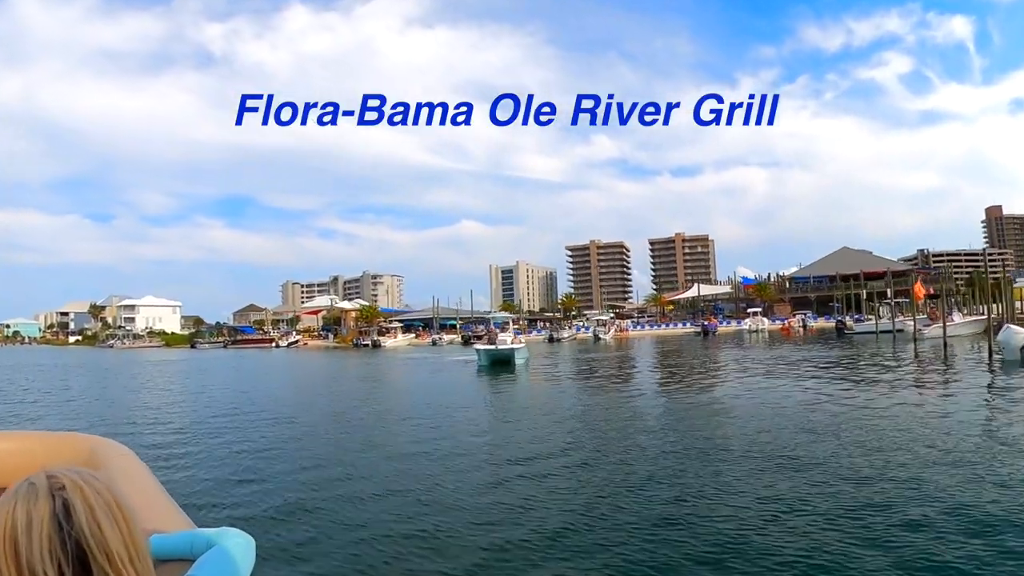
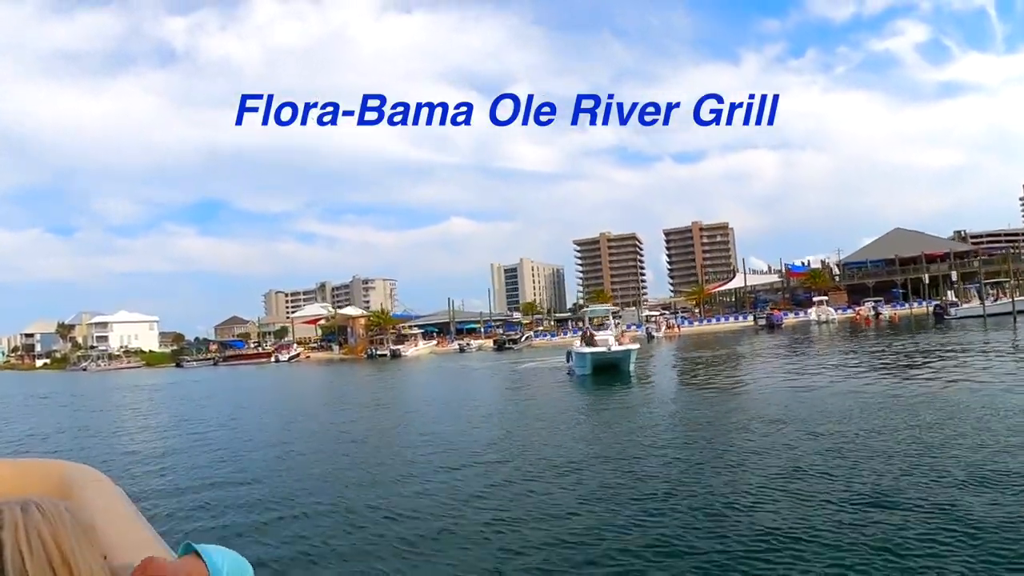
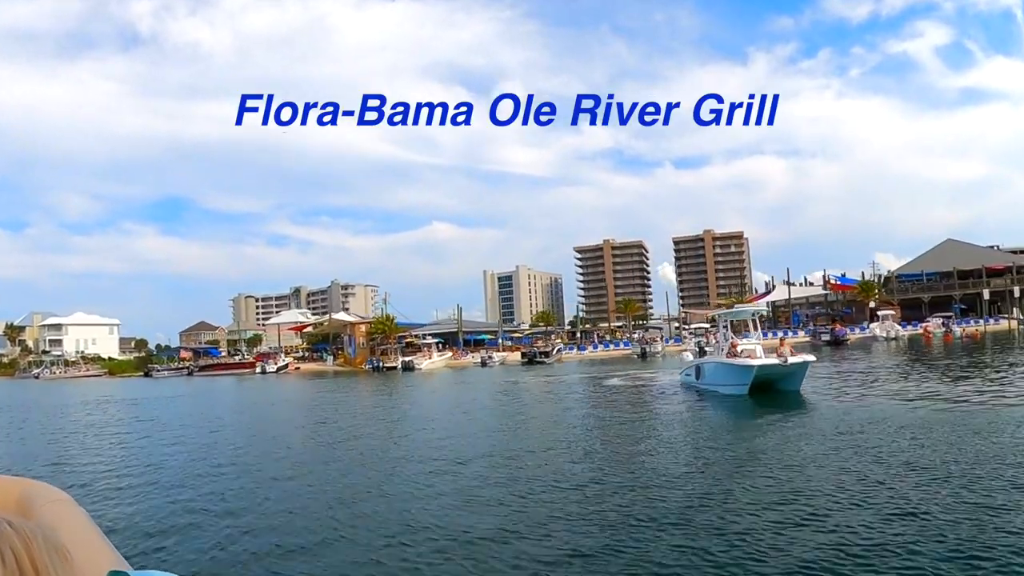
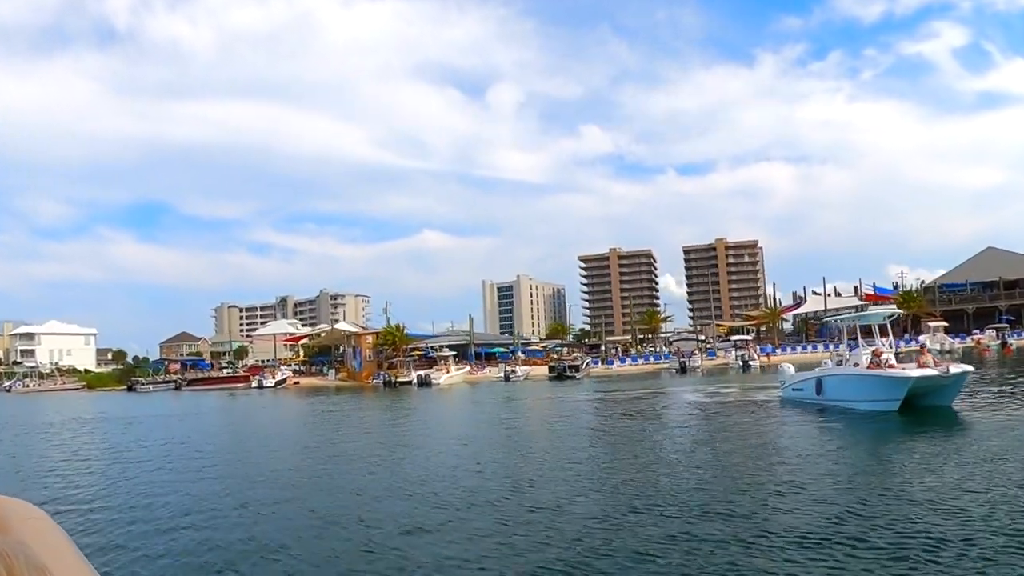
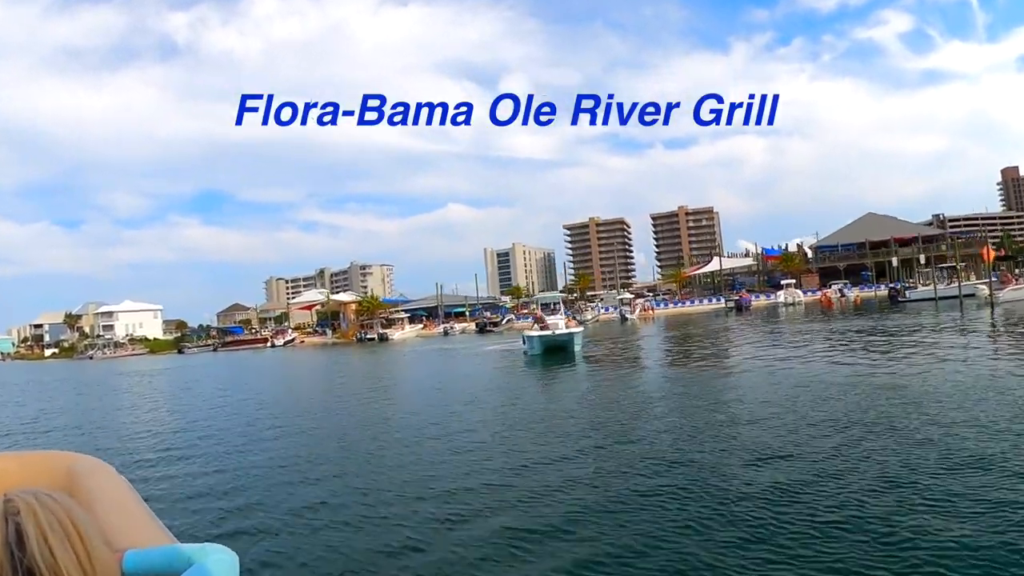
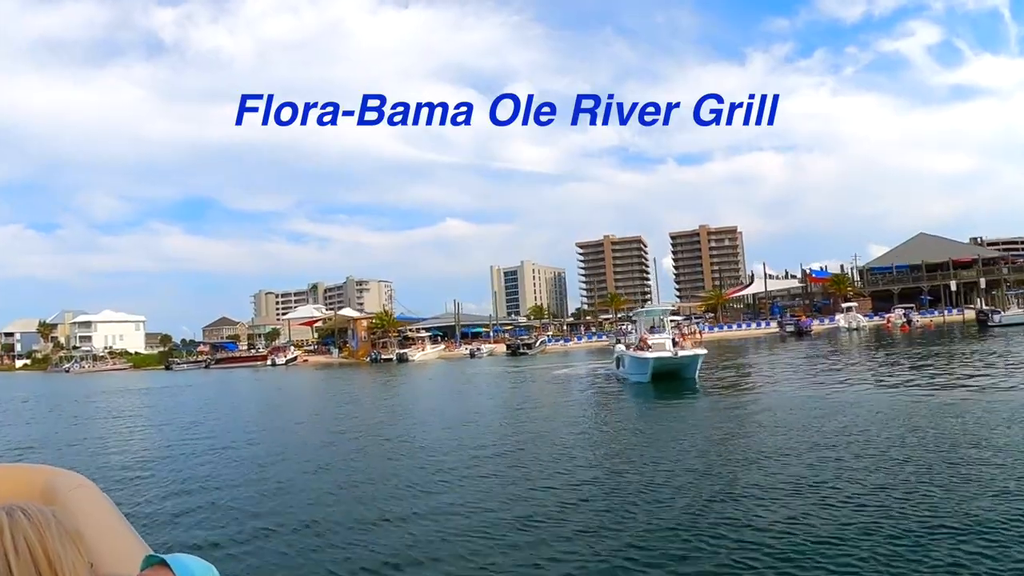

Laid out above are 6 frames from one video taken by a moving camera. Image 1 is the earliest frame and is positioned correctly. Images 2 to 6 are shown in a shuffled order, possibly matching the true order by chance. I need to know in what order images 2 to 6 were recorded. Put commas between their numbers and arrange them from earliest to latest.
5, 2, 6, 3, 4
